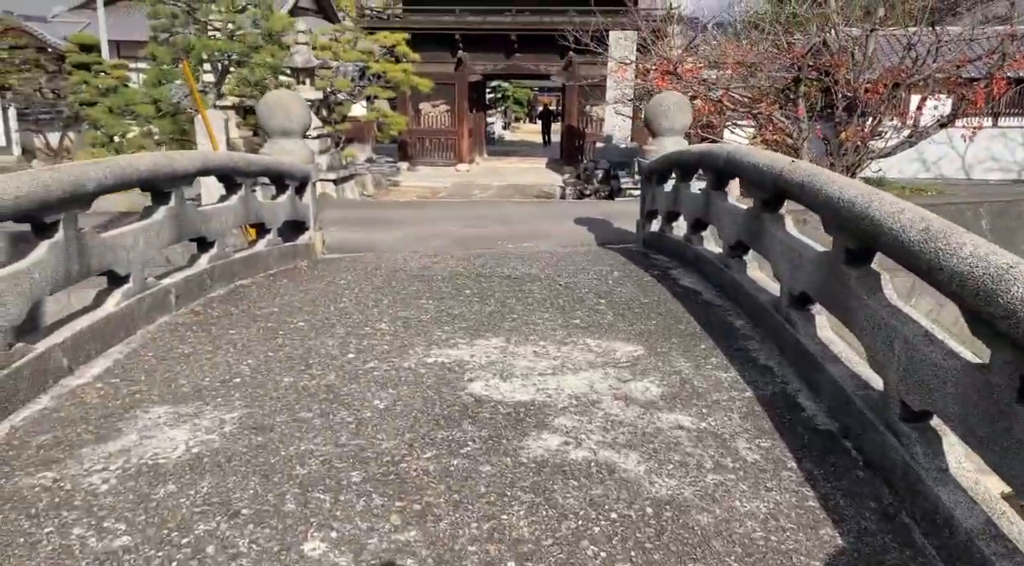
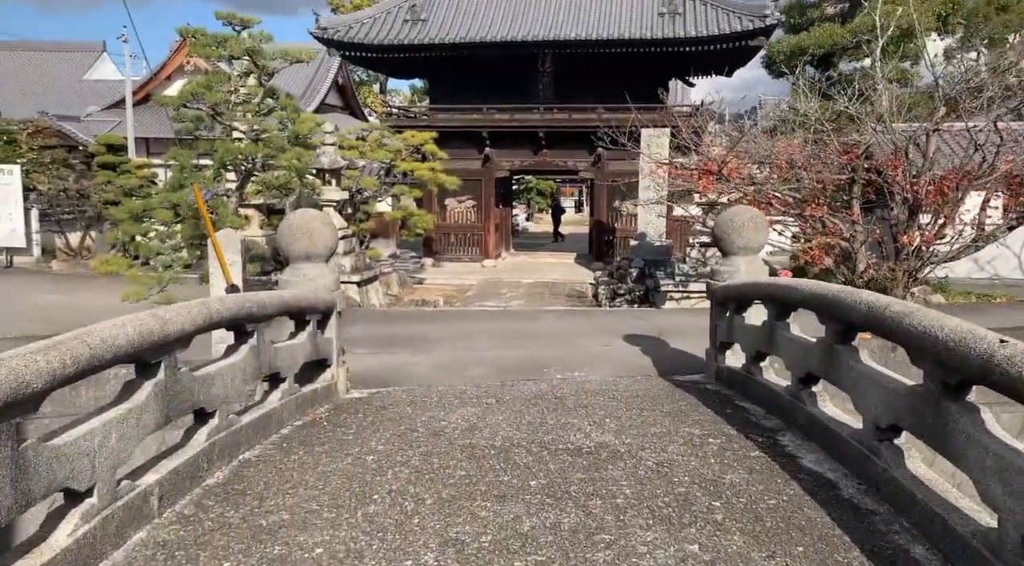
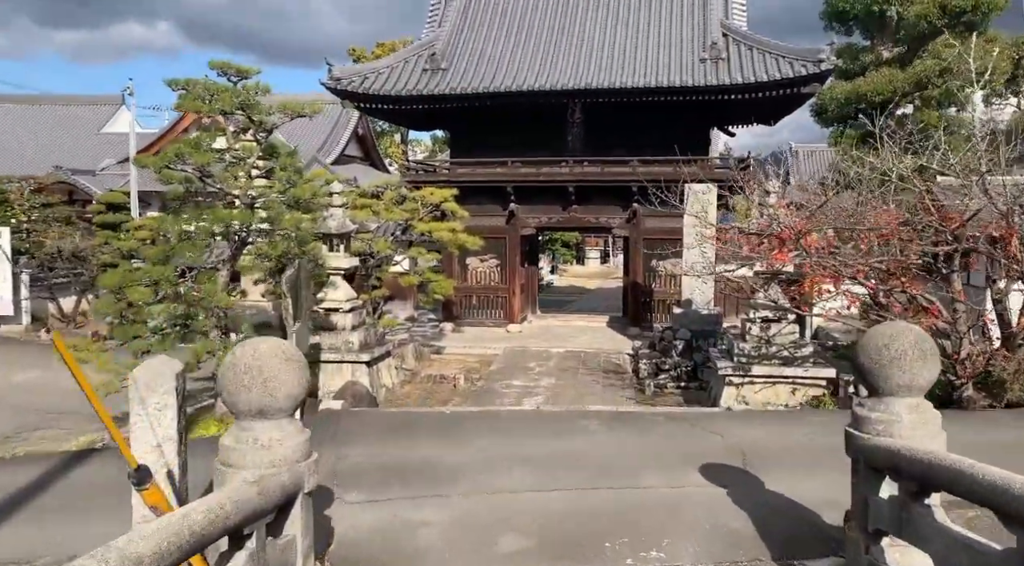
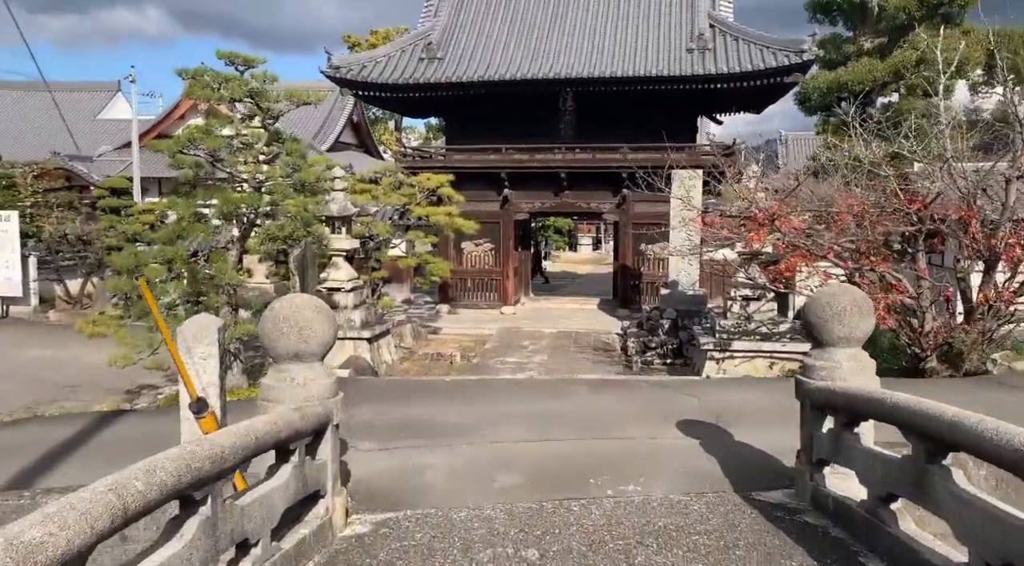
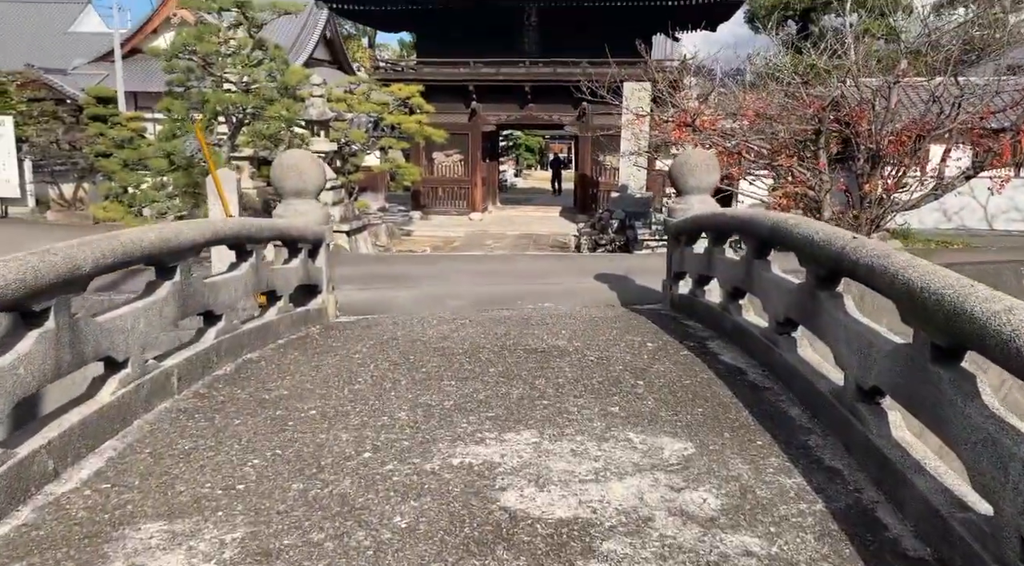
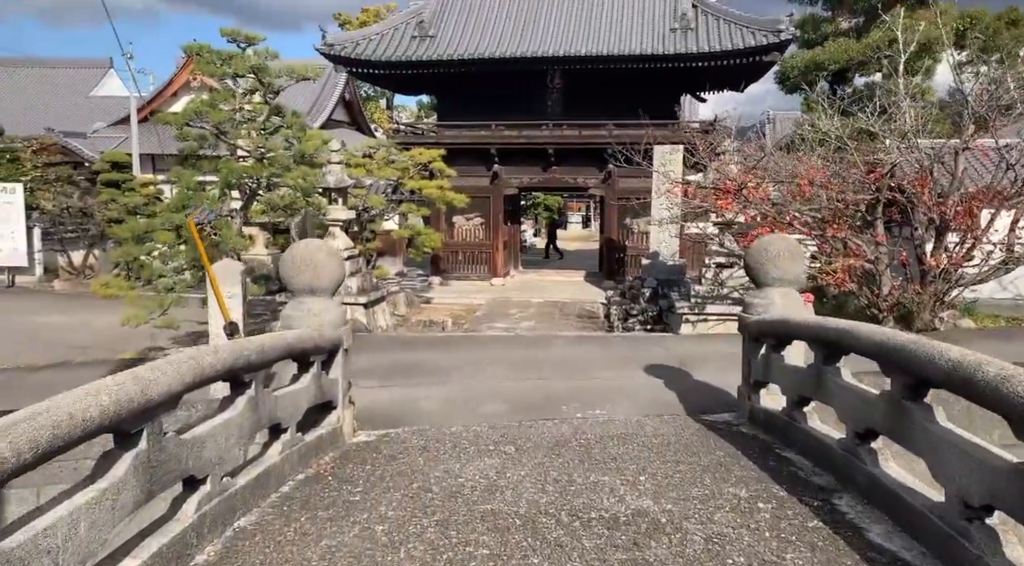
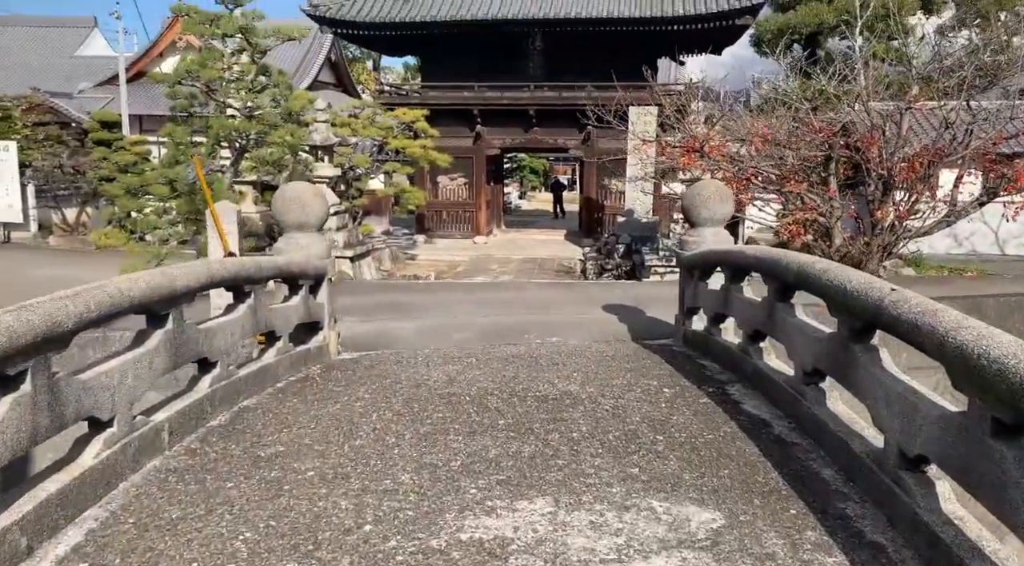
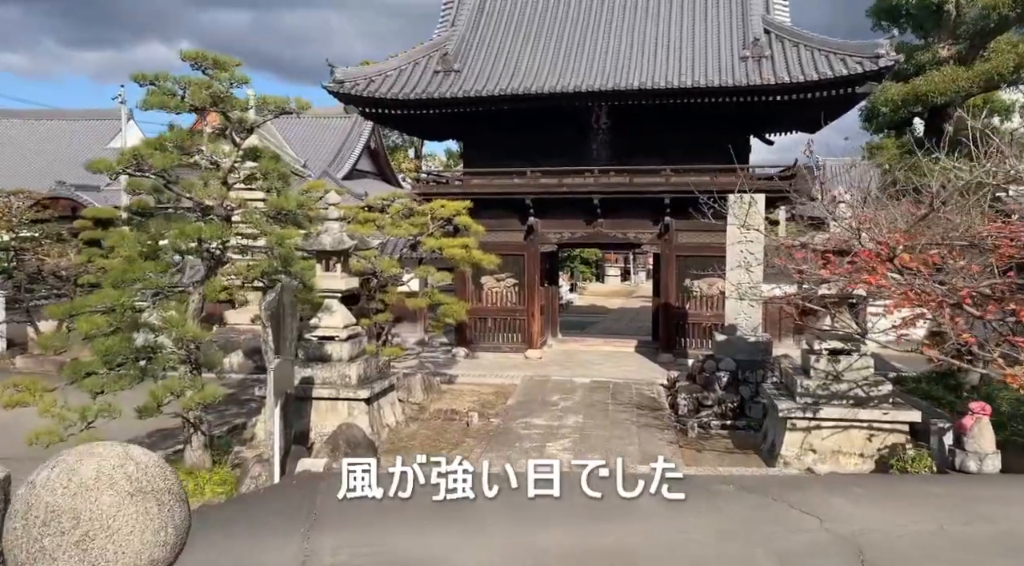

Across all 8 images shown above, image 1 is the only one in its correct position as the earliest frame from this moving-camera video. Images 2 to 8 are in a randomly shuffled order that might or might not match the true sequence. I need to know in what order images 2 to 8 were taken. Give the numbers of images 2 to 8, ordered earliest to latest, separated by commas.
5, 7, 2, 6, 4, 3, 8
